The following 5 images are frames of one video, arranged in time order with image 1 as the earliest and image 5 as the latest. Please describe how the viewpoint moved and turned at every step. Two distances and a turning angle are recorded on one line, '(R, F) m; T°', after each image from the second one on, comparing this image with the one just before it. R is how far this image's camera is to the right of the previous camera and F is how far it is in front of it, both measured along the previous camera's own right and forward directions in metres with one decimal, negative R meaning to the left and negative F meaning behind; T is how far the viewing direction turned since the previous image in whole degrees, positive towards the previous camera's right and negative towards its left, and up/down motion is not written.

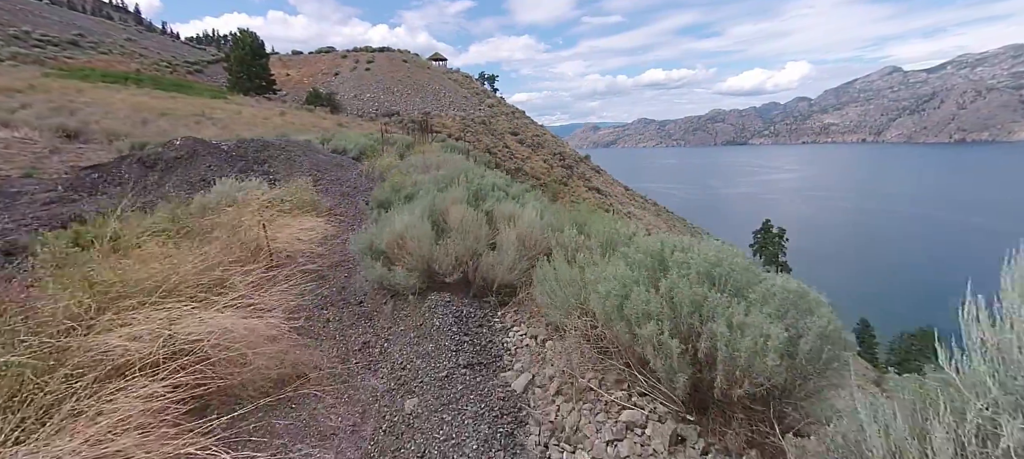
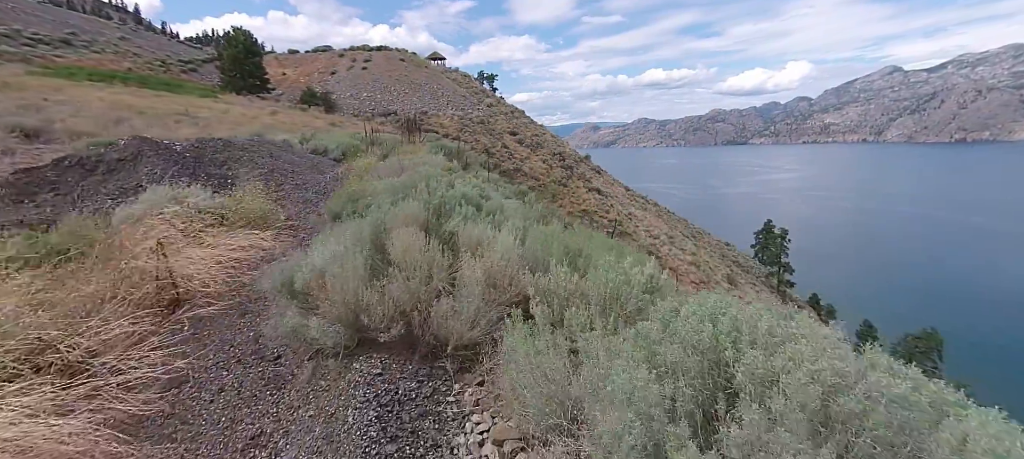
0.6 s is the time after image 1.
(+0.1, +0.4) m; 0°
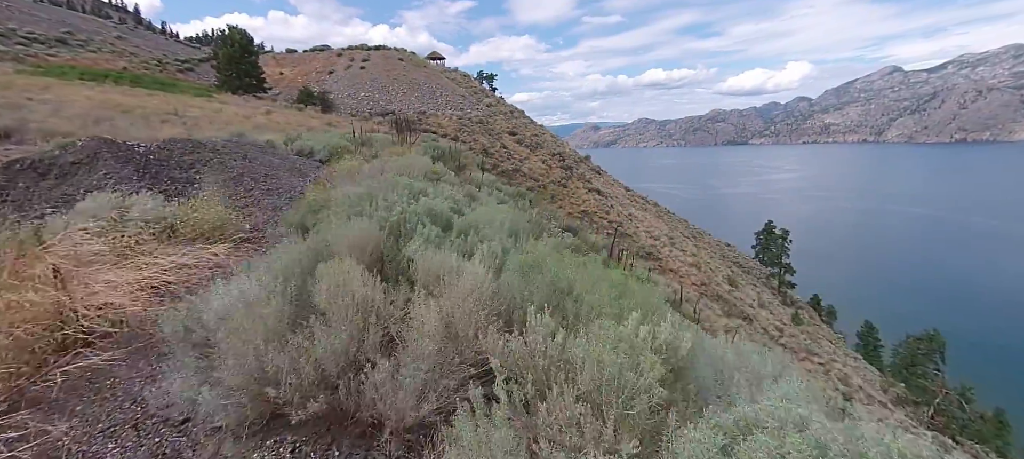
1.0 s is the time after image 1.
(+0.1, +0.3) m; 0°
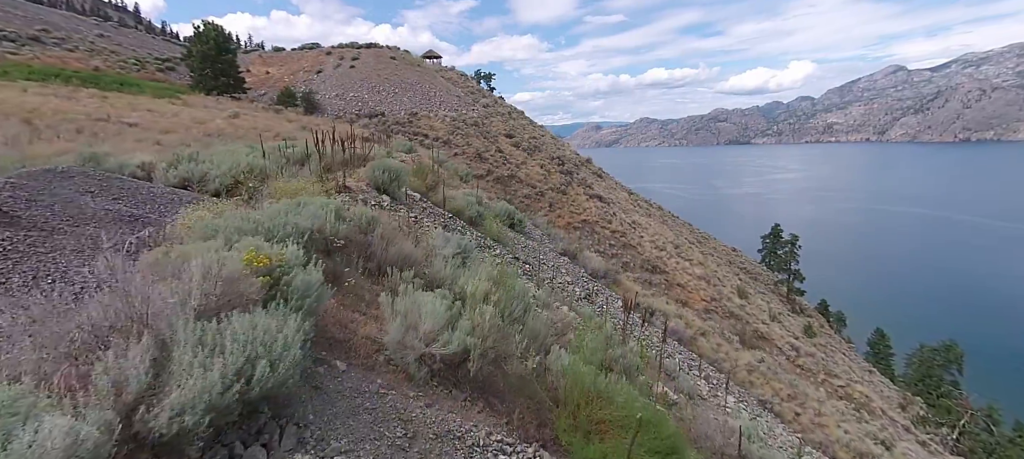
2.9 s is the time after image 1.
(+0.3, +1.4) m; 0°
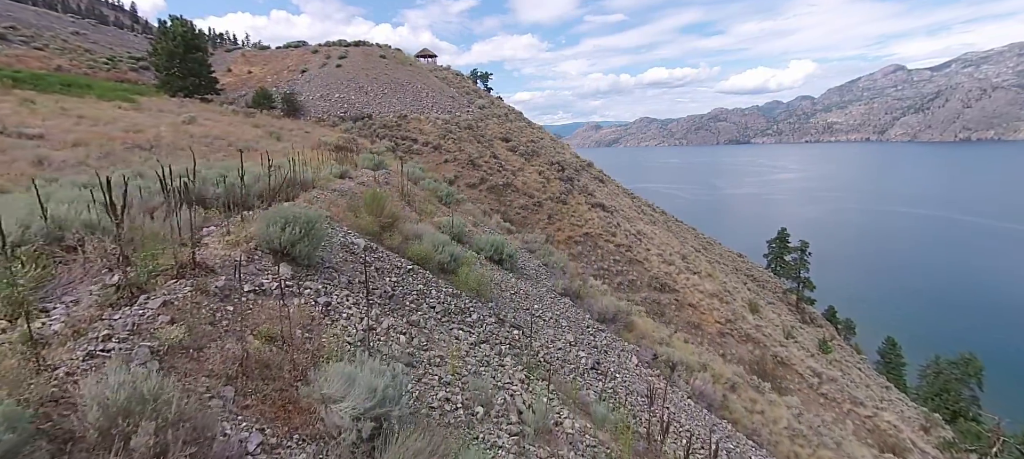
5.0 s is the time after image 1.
(+0.2, +1.6) m; 0°
